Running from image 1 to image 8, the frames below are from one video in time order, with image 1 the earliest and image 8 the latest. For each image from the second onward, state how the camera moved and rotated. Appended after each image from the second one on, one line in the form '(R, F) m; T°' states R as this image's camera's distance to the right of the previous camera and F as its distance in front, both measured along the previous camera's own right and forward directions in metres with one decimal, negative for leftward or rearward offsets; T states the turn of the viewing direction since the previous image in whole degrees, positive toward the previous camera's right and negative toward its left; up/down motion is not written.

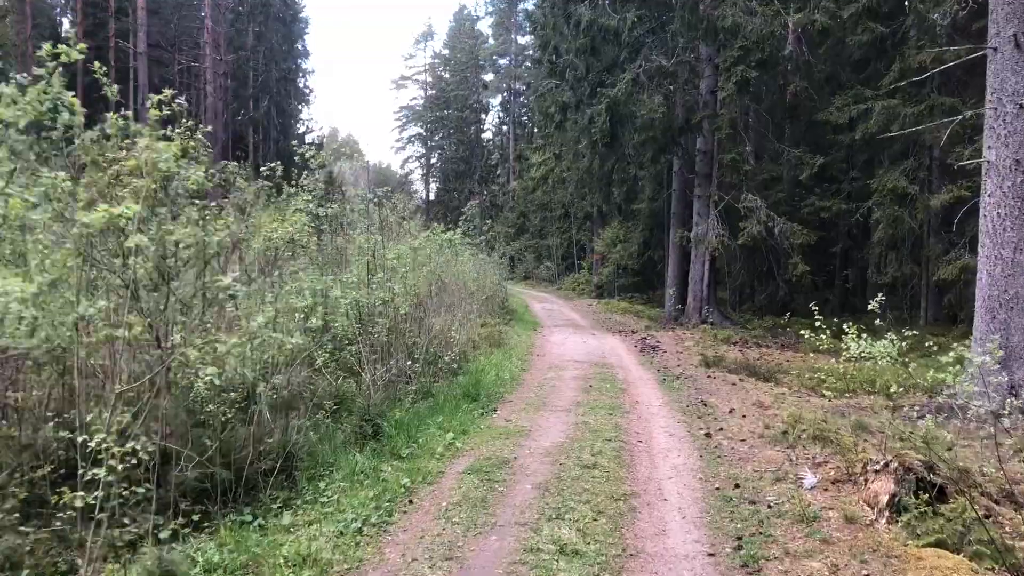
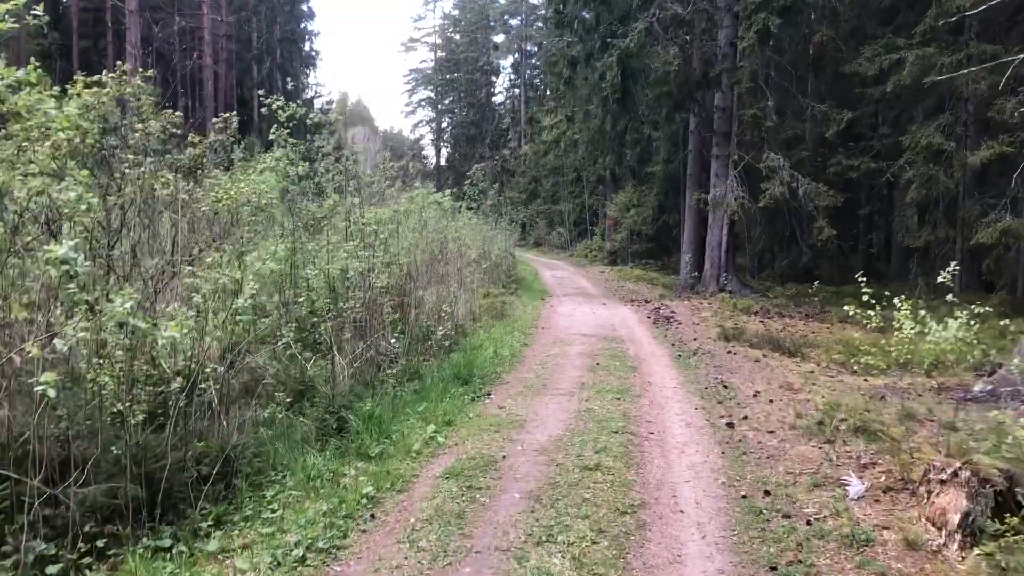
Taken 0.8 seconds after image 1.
(+0.2, +1.0) m; -1°
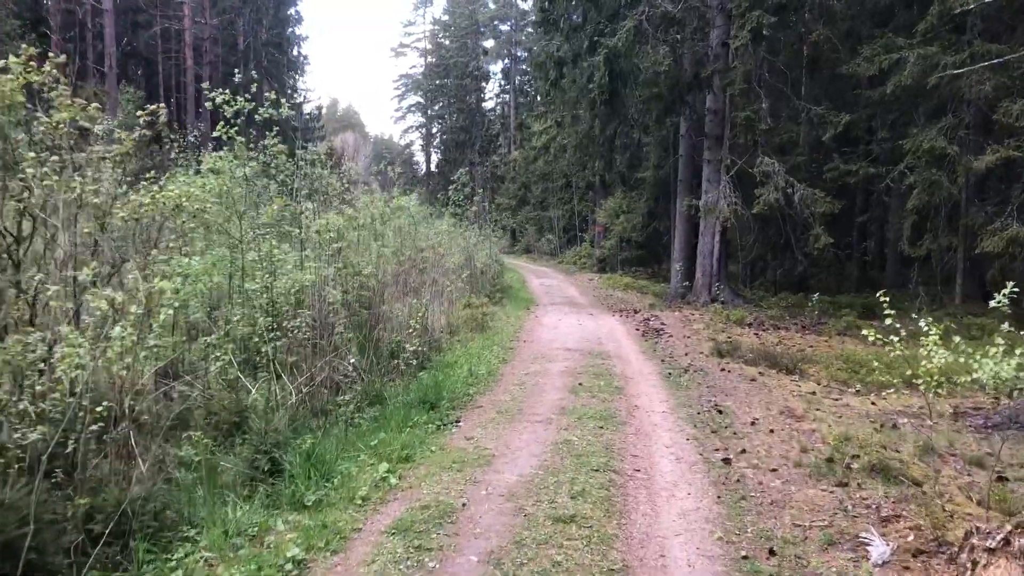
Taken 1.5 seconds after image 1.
(+0.2, +0.8) m; +1°
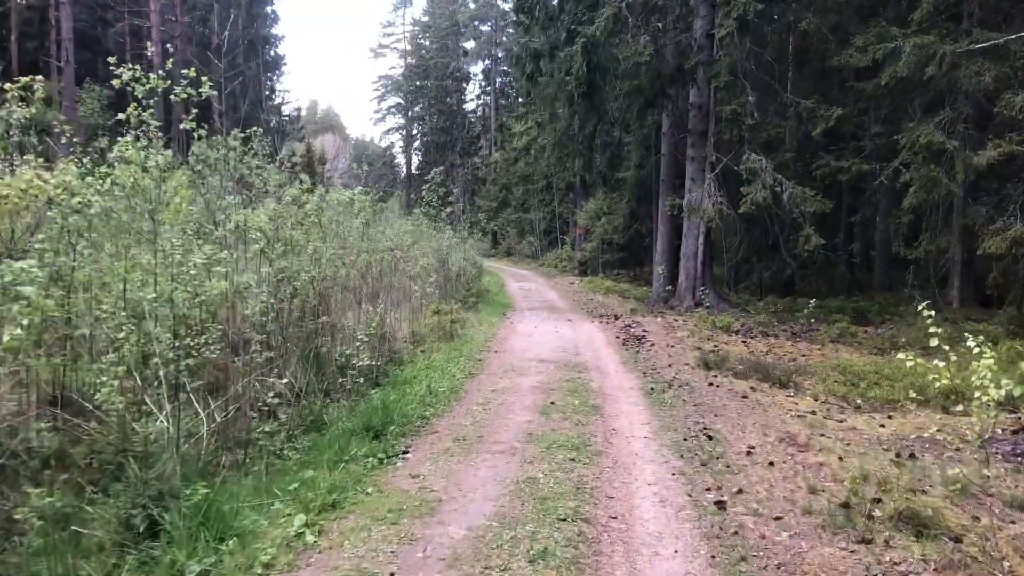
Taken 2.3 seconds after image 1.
(+0.2, +1.0) m; +1°
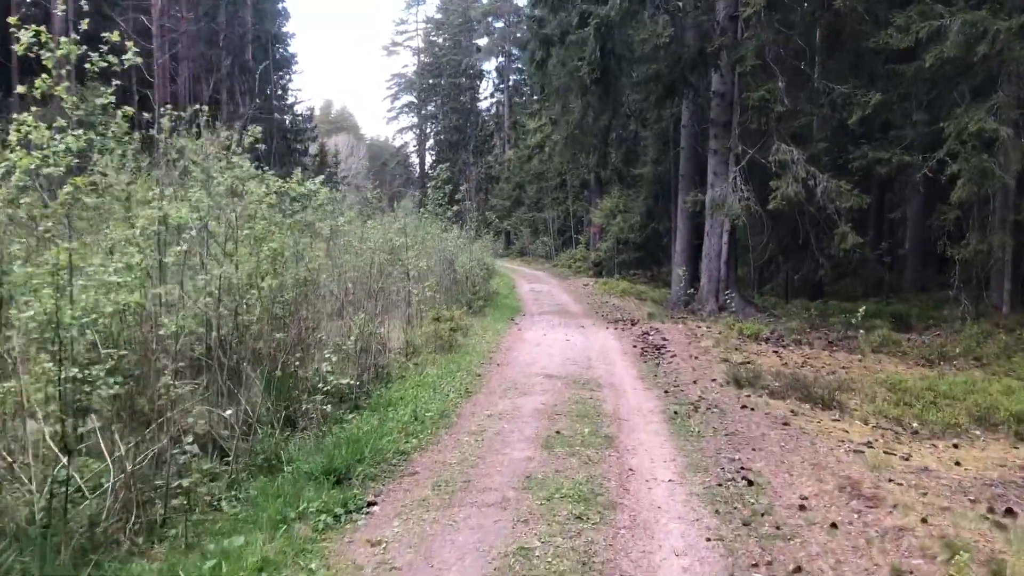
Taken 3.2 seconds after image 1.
(+0.1, +1.1) m; -1°
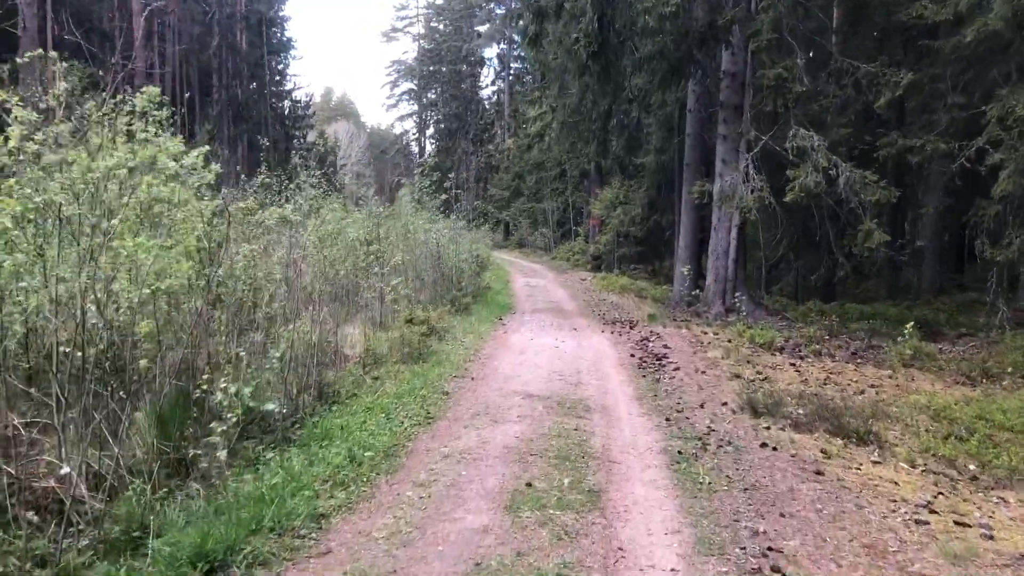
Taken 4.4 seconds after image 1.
(+0.2, +1.4) m; 0°
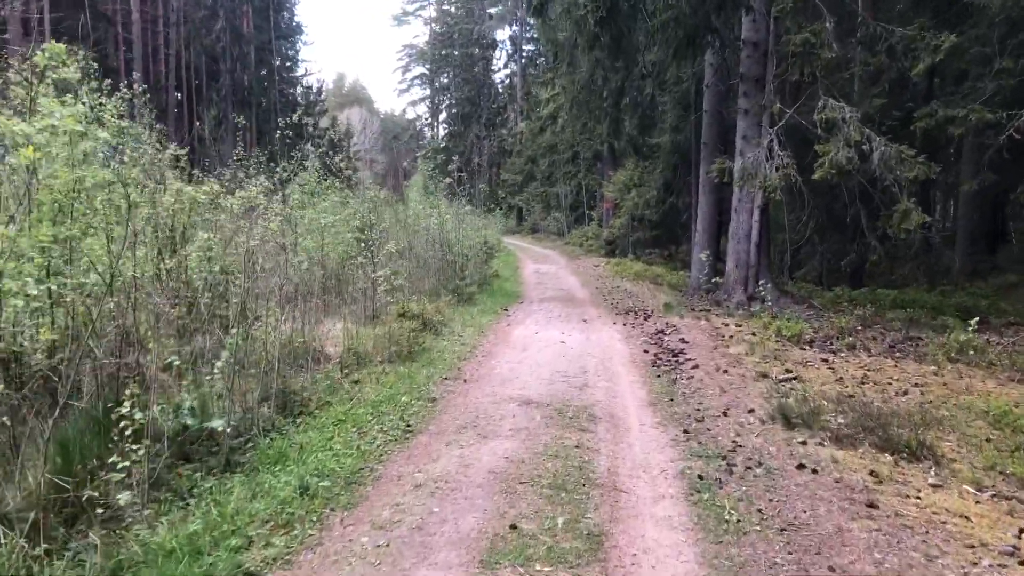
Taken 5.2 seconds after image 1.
(+0.2, +1.0) m; -1°
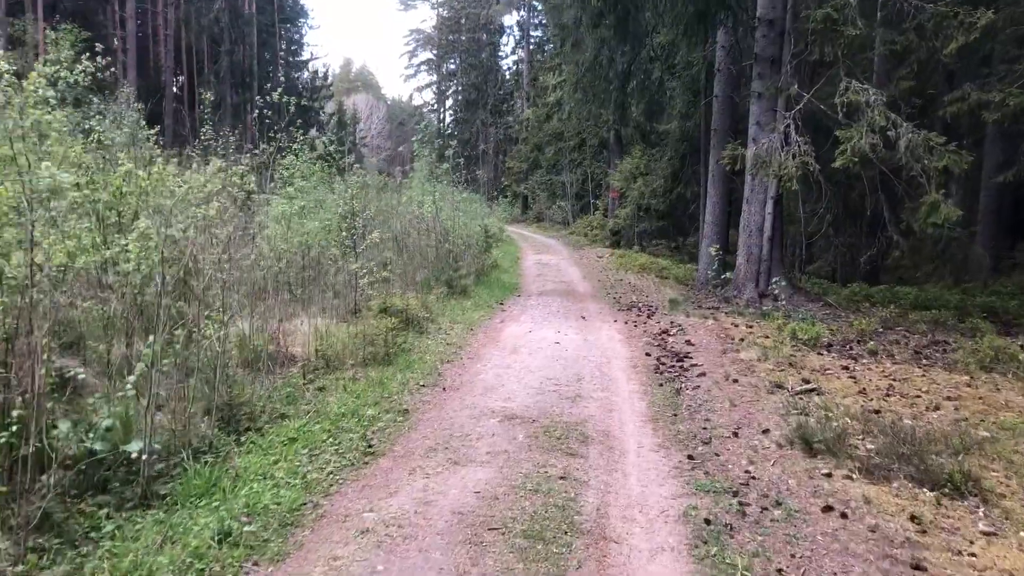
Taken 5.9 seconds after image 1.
(+0.2, +0.8) m; 0°
